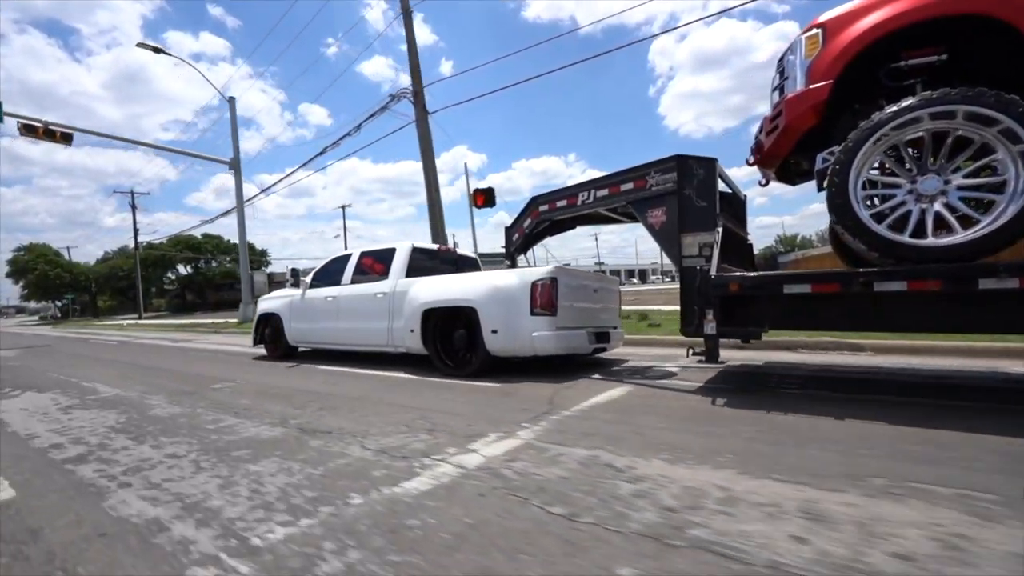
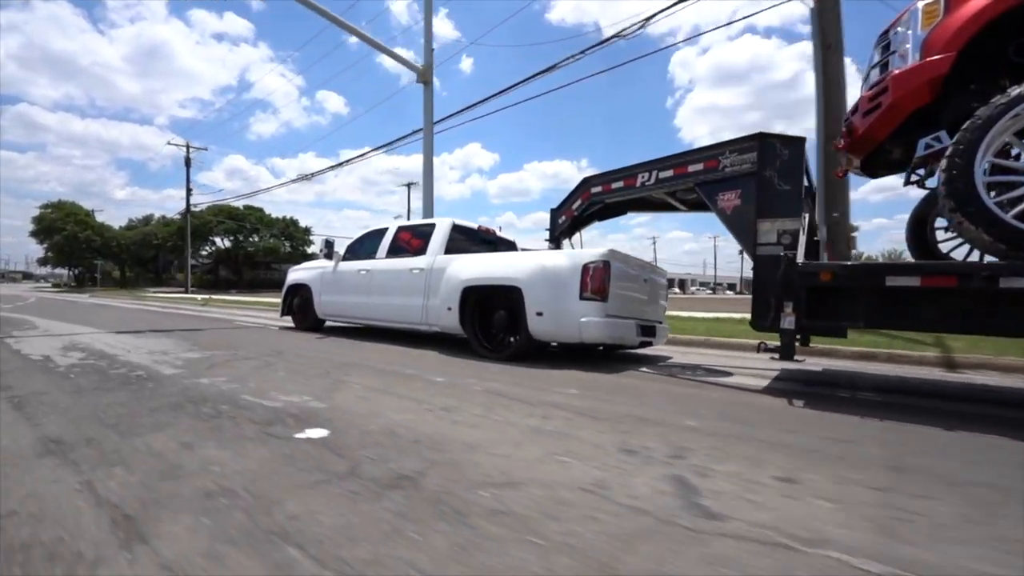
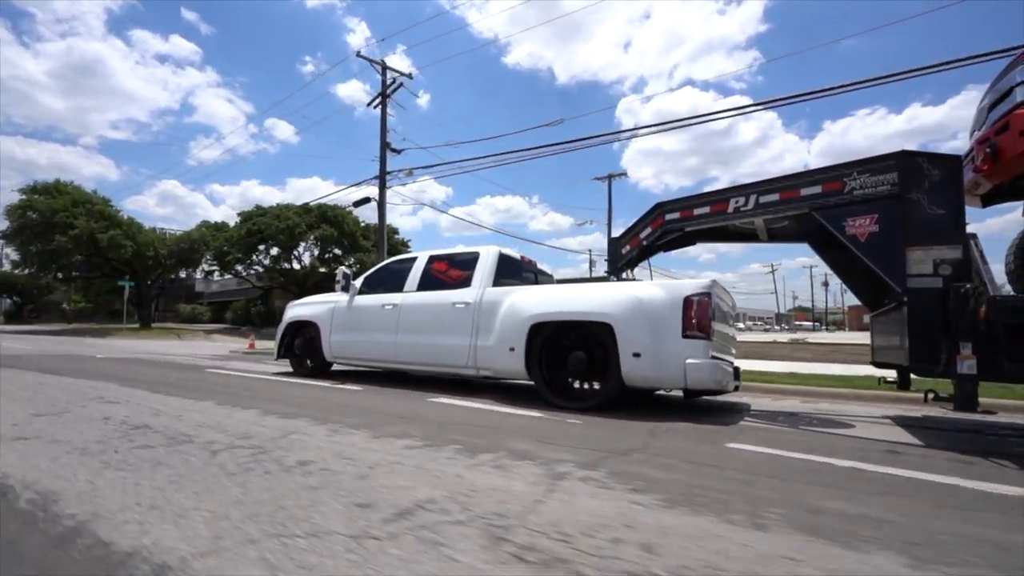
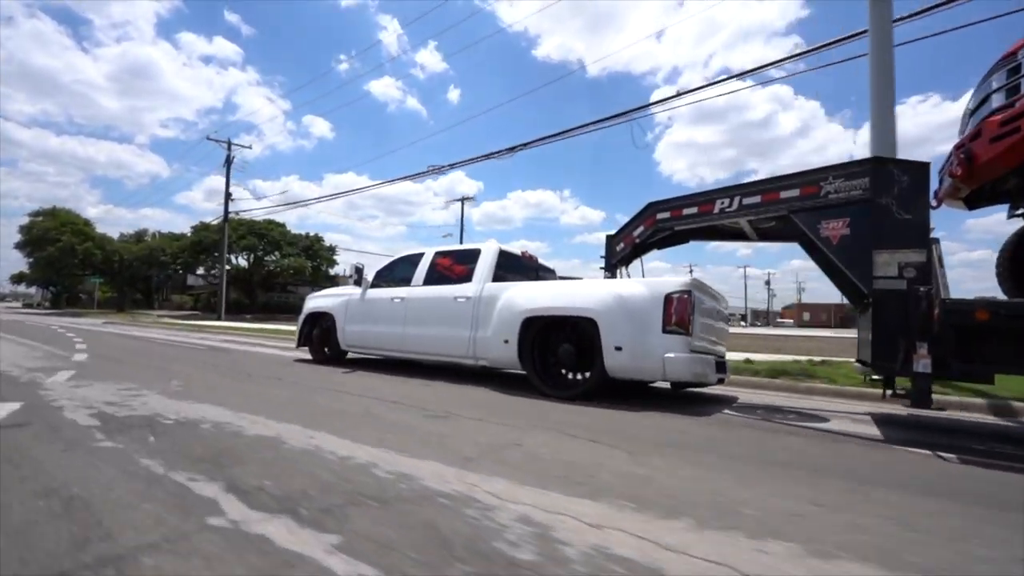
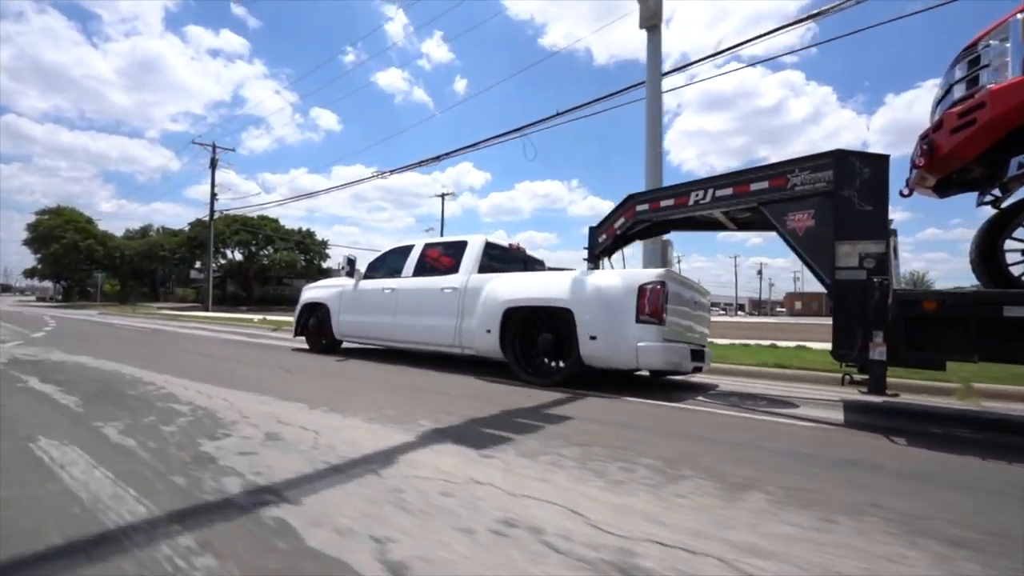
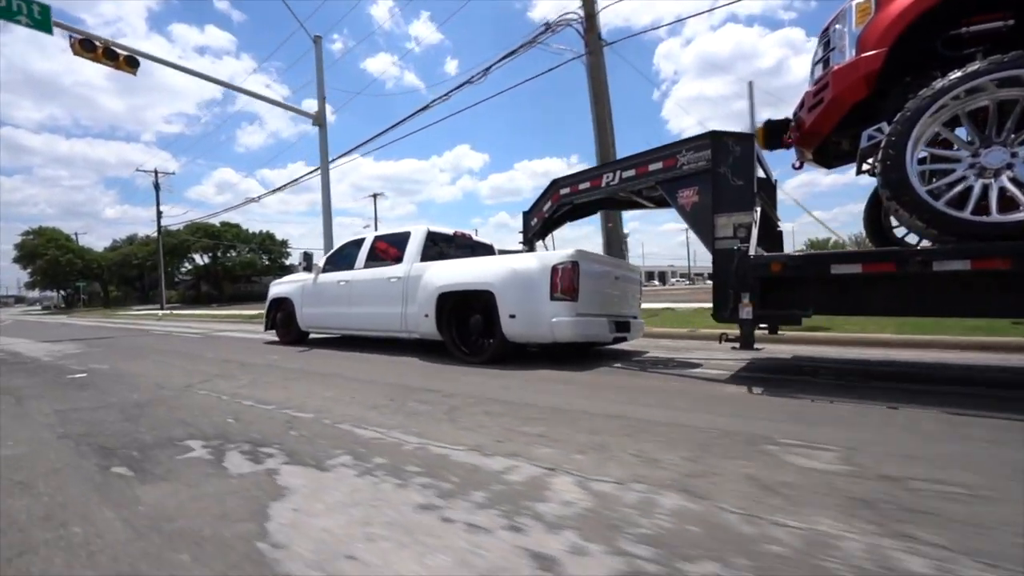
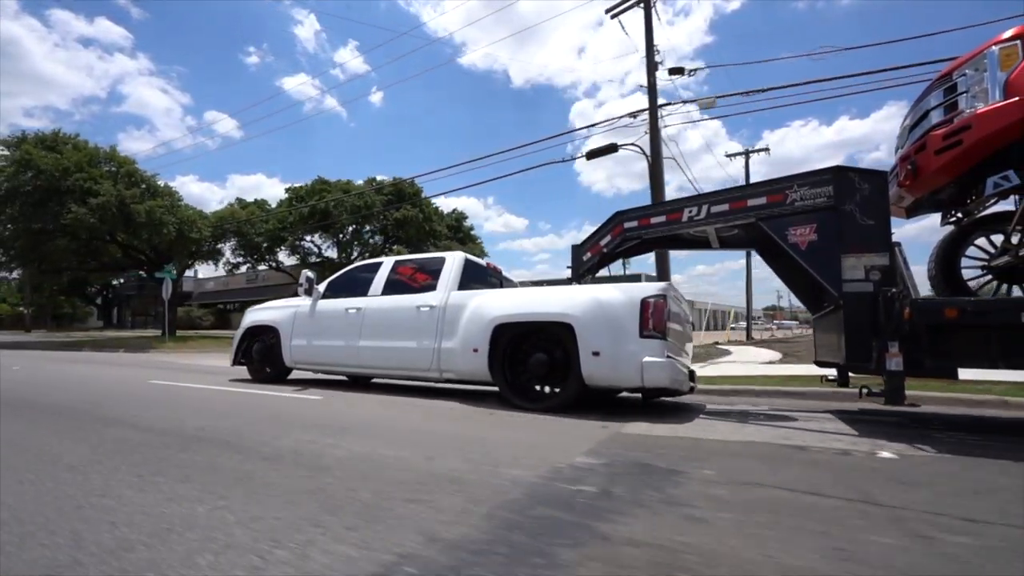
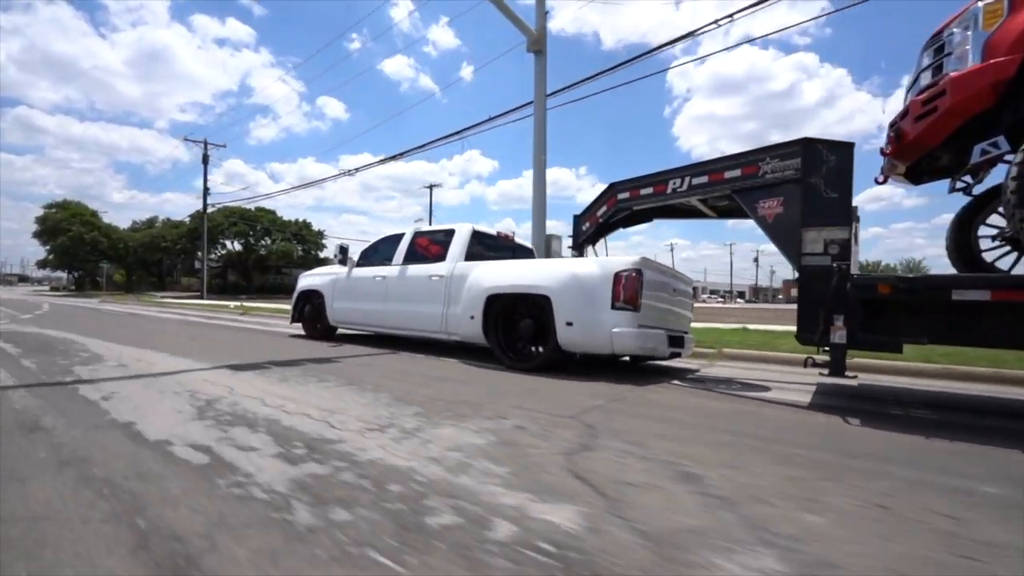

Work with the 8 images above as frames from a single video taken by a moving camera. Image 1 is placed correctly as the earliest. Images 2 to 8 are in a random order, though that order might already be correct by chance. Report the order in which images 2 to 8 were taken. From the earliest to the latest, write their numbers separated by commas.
6, 2, 8, 5, 4, 3, 7
